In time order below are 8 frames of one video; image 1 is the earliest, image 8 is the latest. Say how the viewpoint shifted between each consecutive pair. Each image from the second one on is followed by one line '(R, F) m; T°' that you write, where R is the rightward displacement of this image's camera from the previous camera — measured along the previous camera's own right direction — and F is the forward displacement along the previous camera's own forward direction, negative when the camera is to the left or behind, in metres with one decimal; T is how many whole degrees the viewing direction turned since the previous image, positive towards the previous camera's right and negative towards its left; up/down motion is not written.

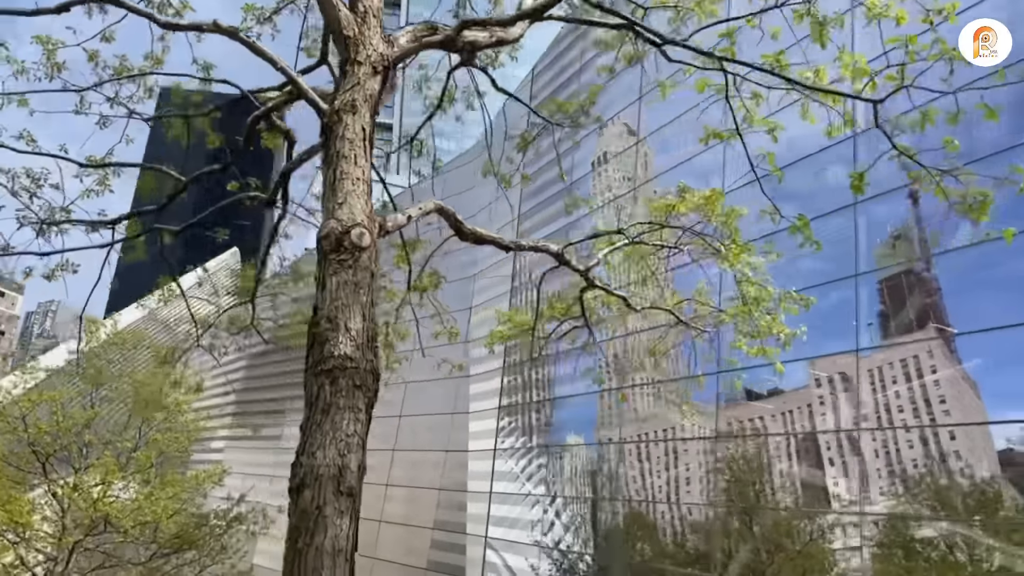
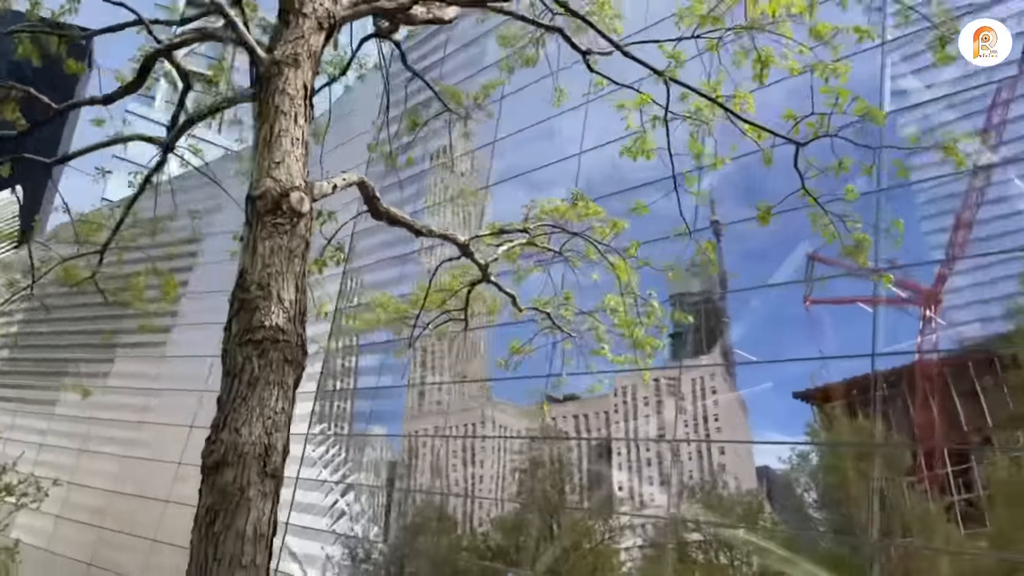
(-0.2, 0.0) m; +13°
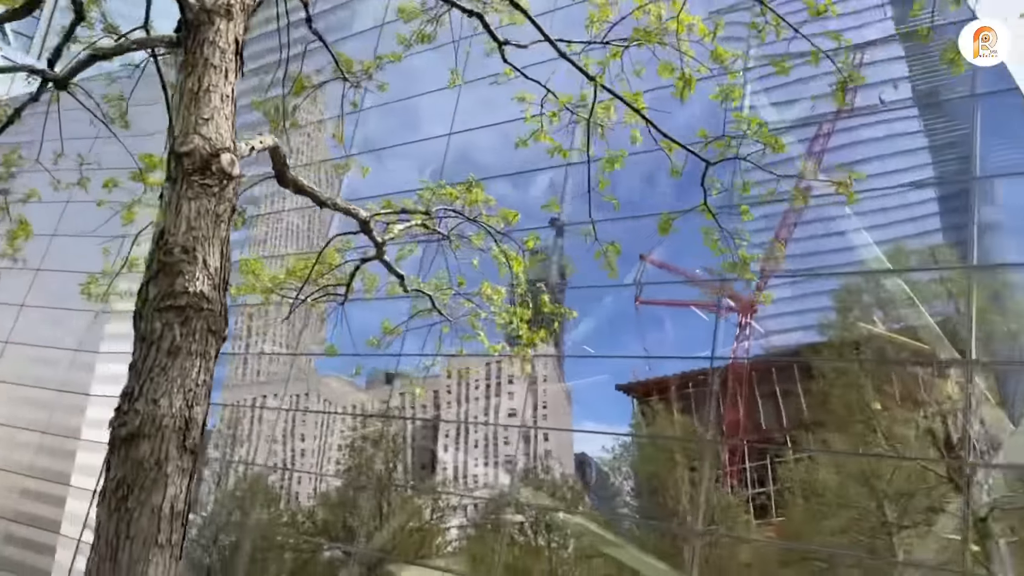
(-0.1, 0.0) m; +11°
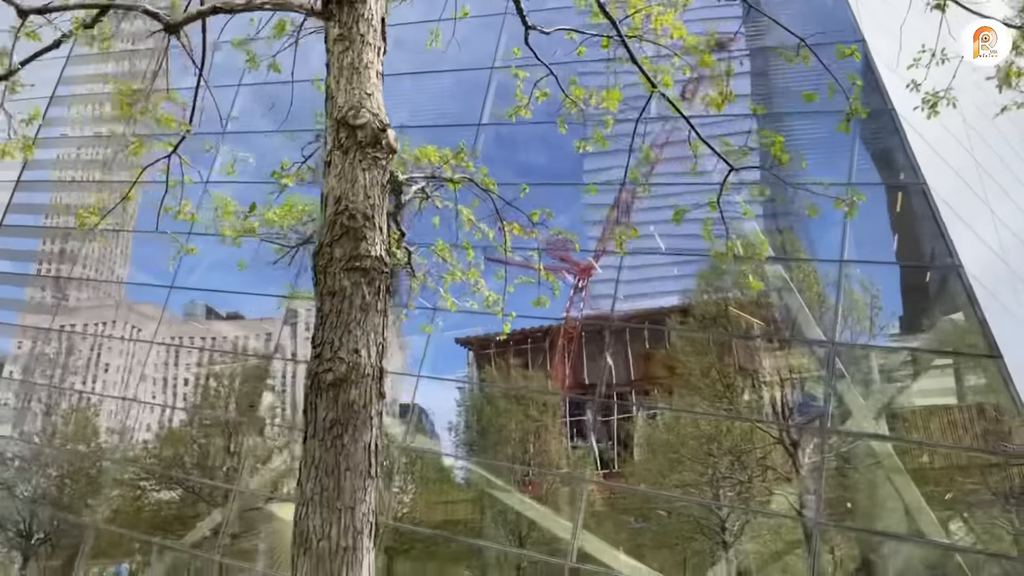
(-0.4, -0.1) m; +12°
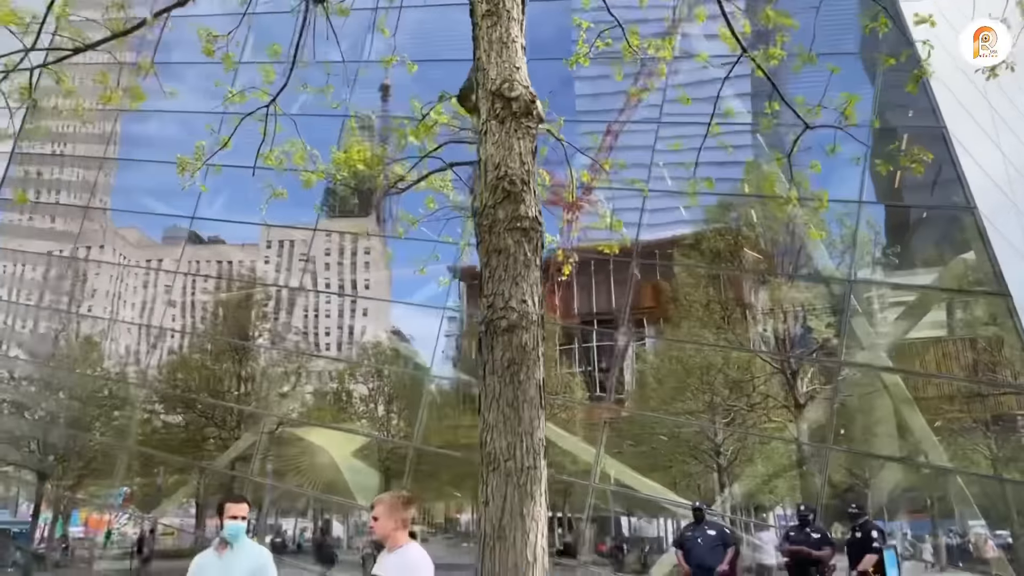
(-0.2, -0.2) m; +1°
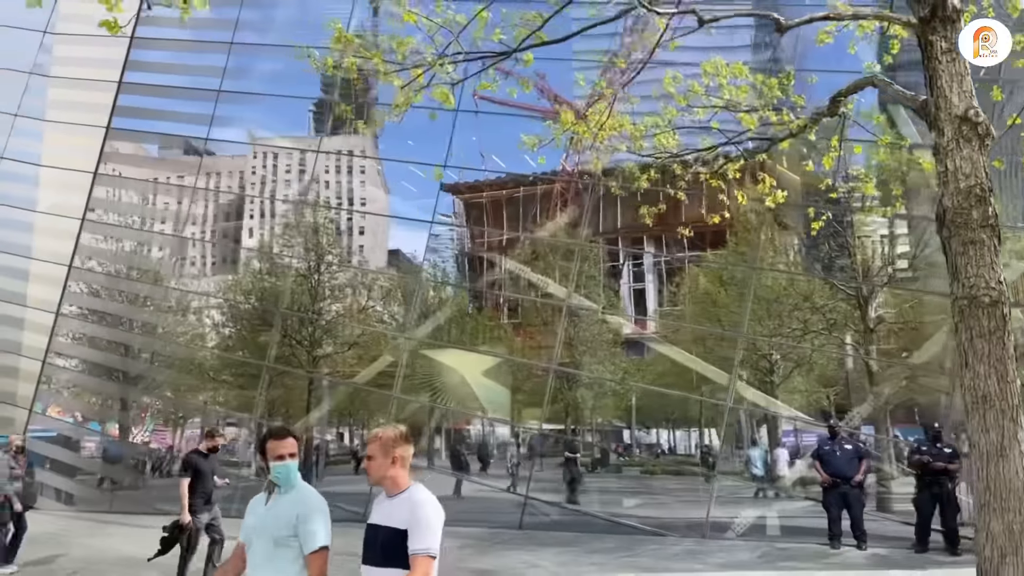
(-0.5, -0.4) m; -1°
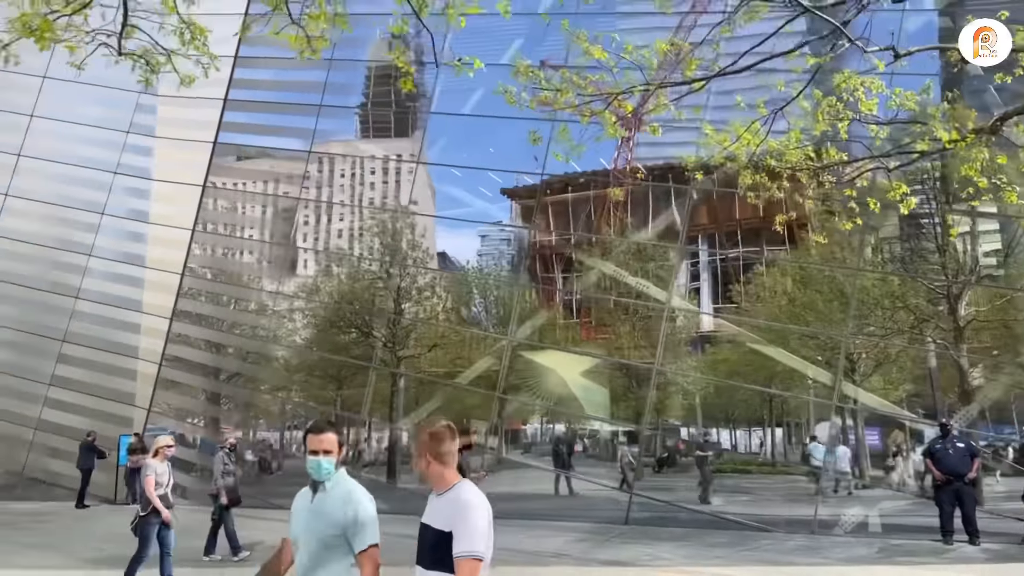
(-0.5, -0.4) m; -4°
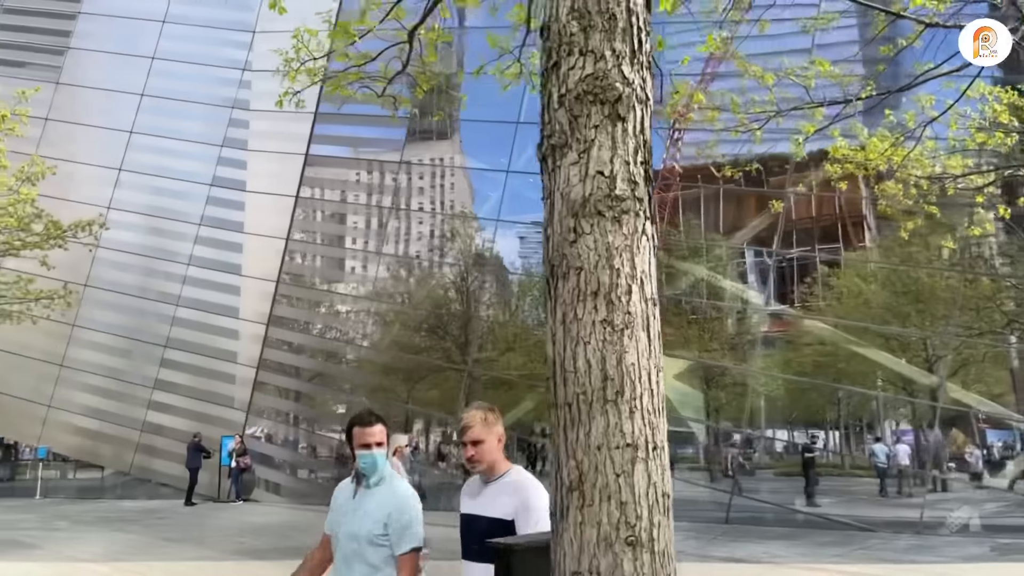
(-0.7, -0.3) m; -3°
